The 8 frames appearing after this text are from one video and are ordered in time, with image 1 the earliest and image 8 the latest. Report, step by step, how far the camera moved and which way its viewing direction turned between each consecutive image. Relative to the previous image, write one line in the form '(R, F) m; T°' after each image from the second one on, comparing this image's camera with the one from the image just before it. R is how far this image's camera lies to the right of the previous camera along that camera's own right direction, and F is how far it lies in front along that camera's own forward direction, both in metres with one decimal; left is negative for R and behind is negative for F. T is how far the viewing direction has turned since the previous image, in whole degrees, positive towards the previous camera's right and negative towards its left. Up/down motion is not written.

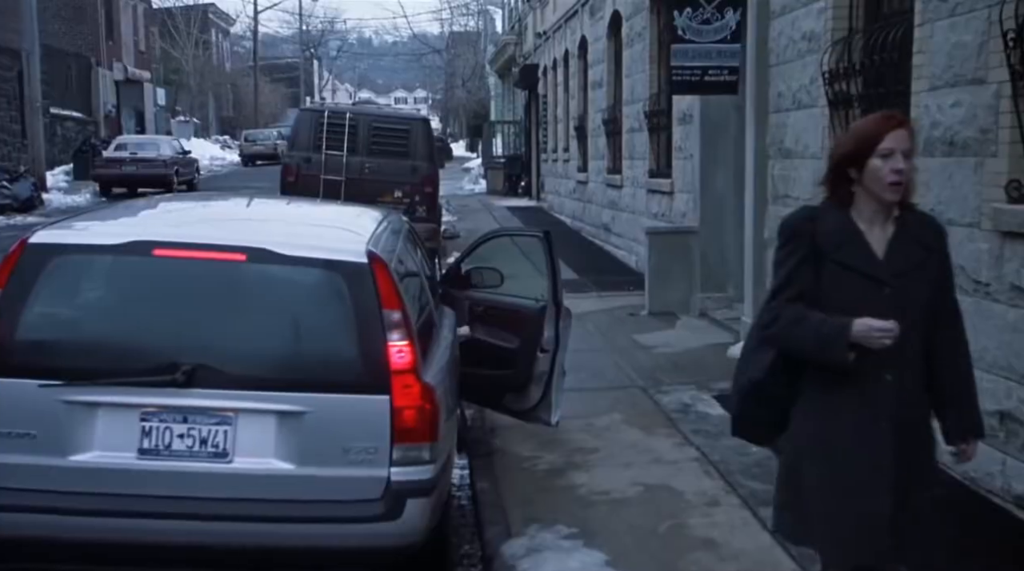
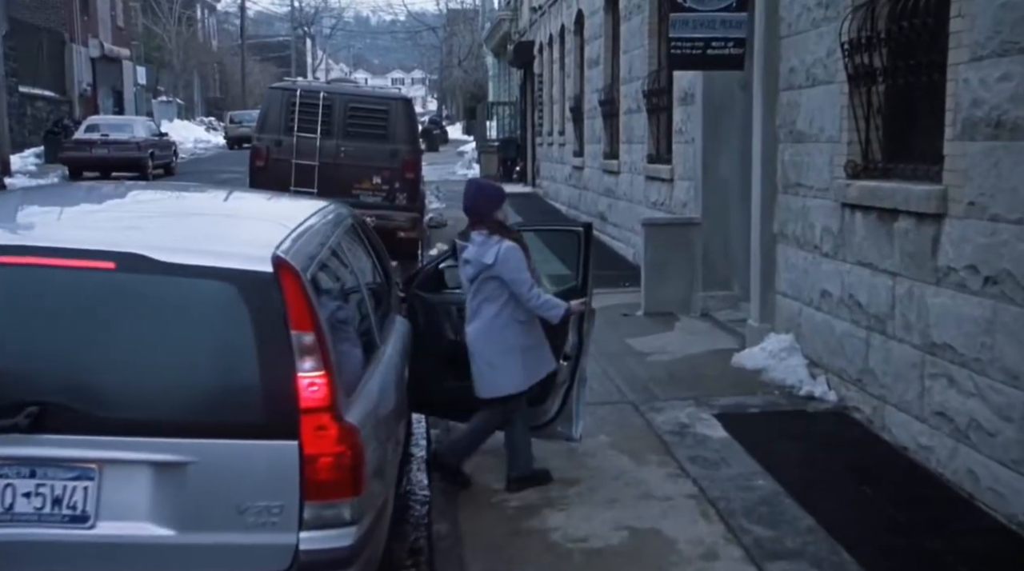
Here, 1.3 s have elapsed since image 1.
(+0.2, +1.2) m; 0°
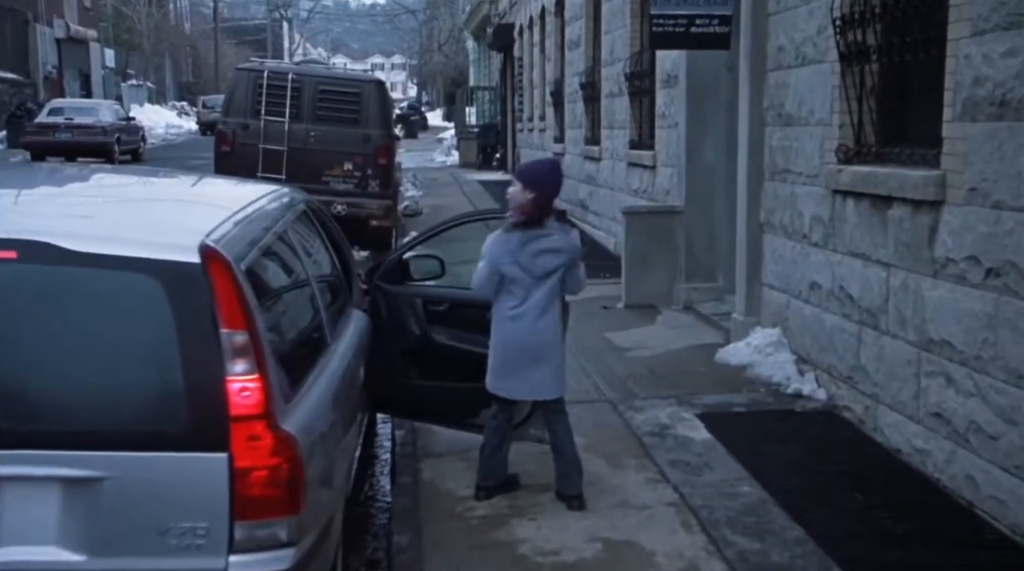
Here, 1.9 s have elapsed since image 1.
(+0.1, +0.5) m; +1°
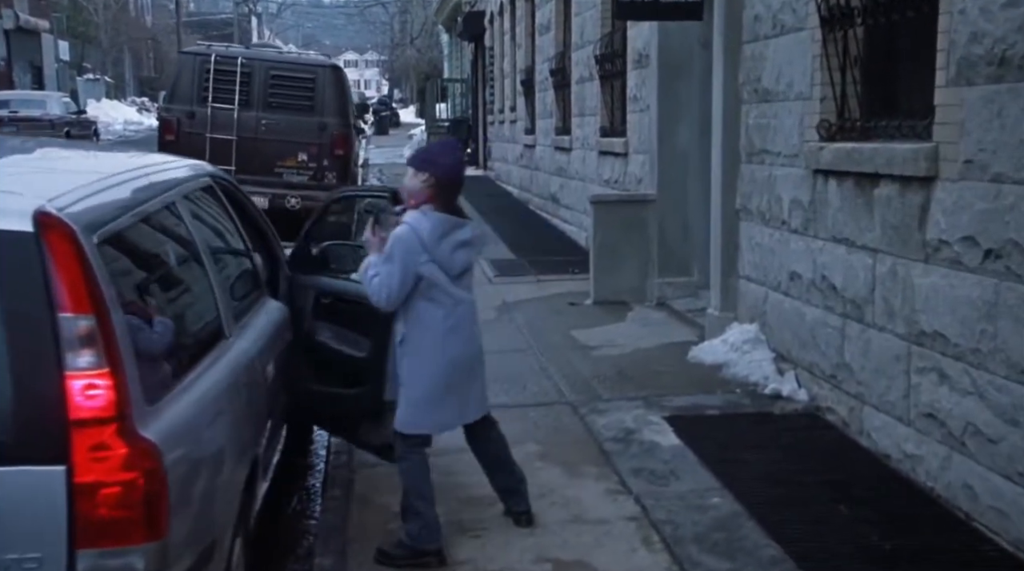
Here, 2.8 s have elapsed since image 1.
(+0.2, +0.7) m; 0°
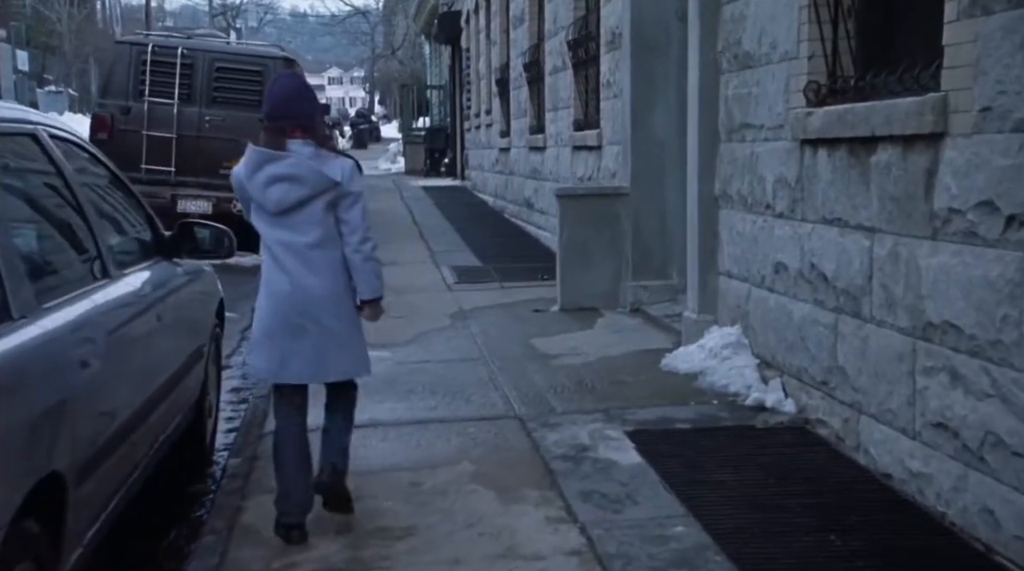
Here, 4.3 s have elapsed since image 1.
(+0.3, +1.0) m; 0°
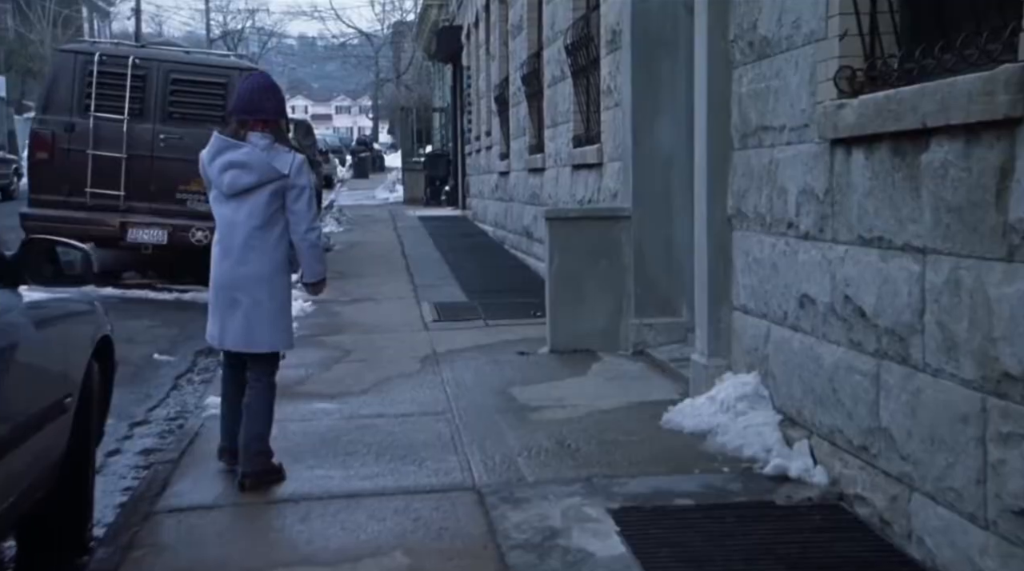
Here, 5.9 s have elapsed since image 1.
(+0.3, +1.2) m; -2°
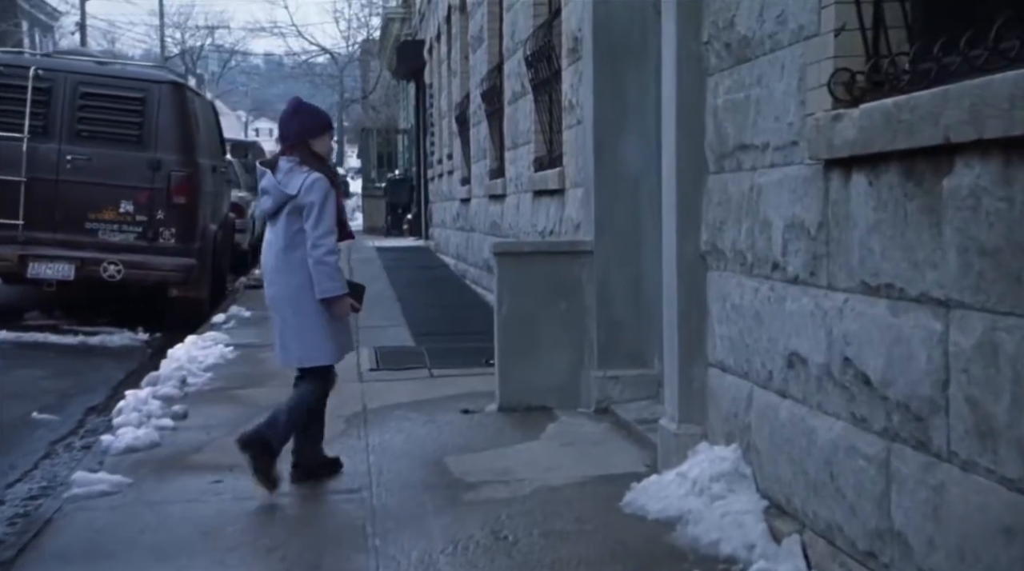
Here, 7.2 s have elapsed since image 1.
(+0.2, +1.0) m; 0°
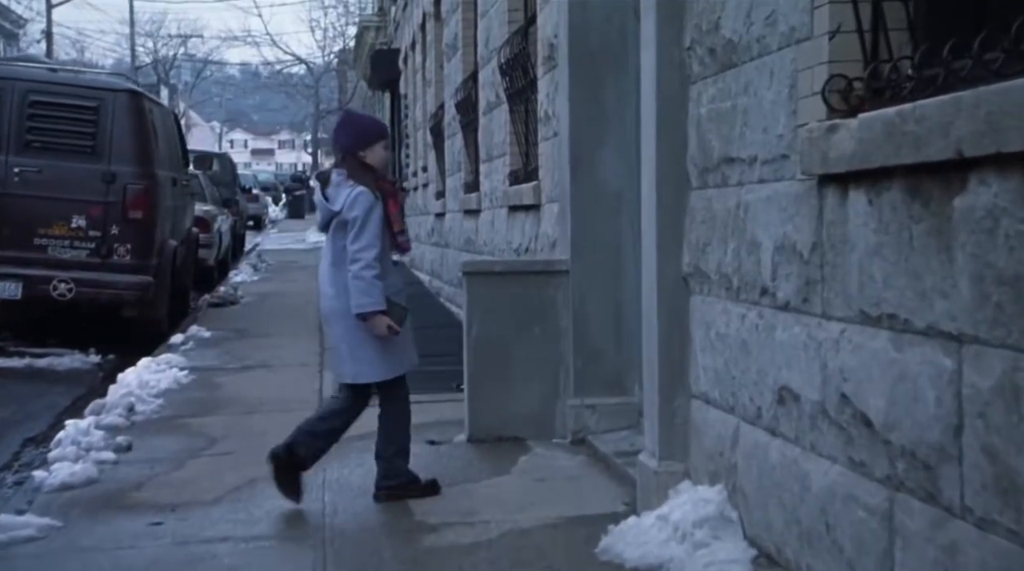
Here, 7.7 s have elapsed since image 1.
(+0.1, +0.4) m; +1°
